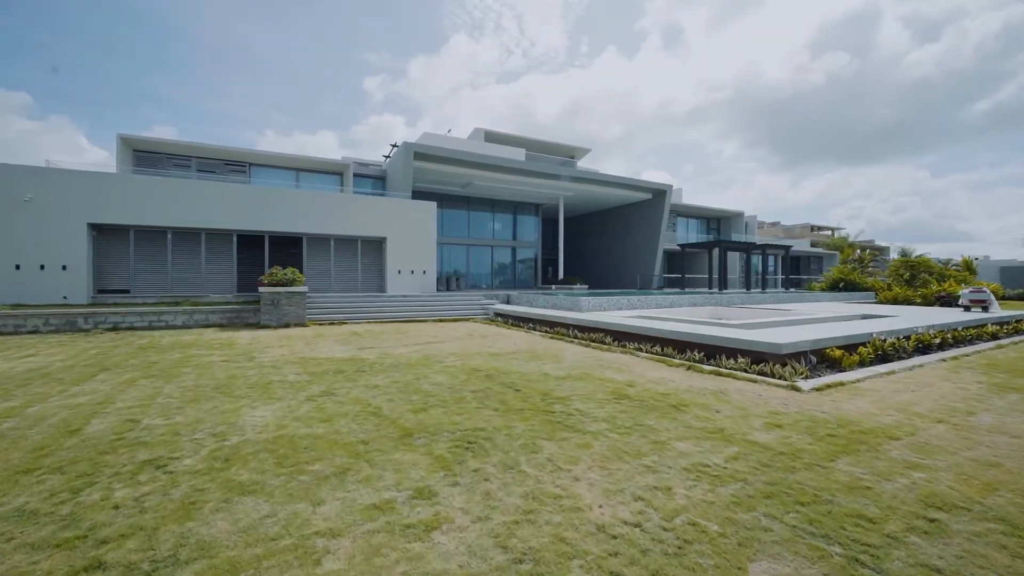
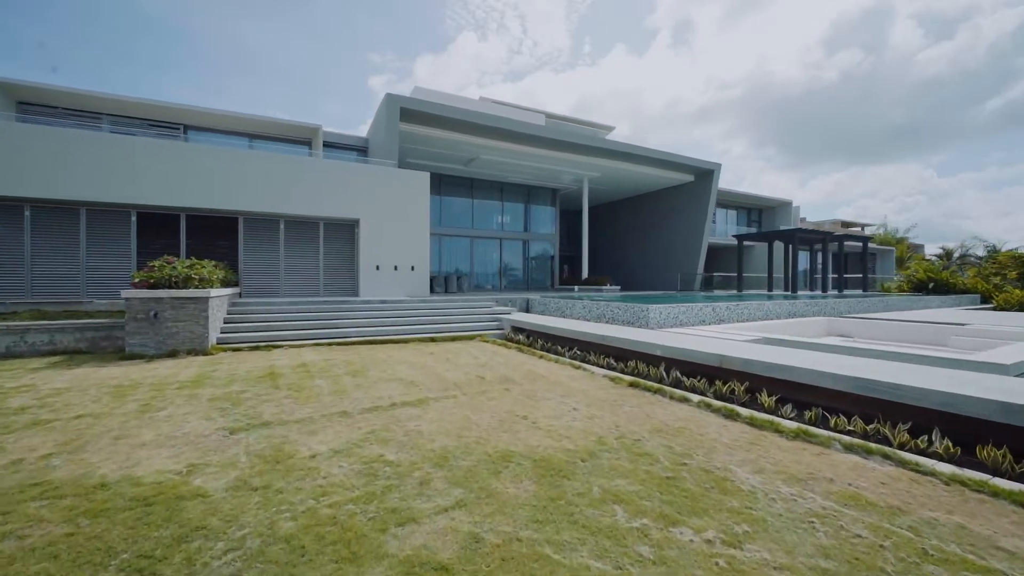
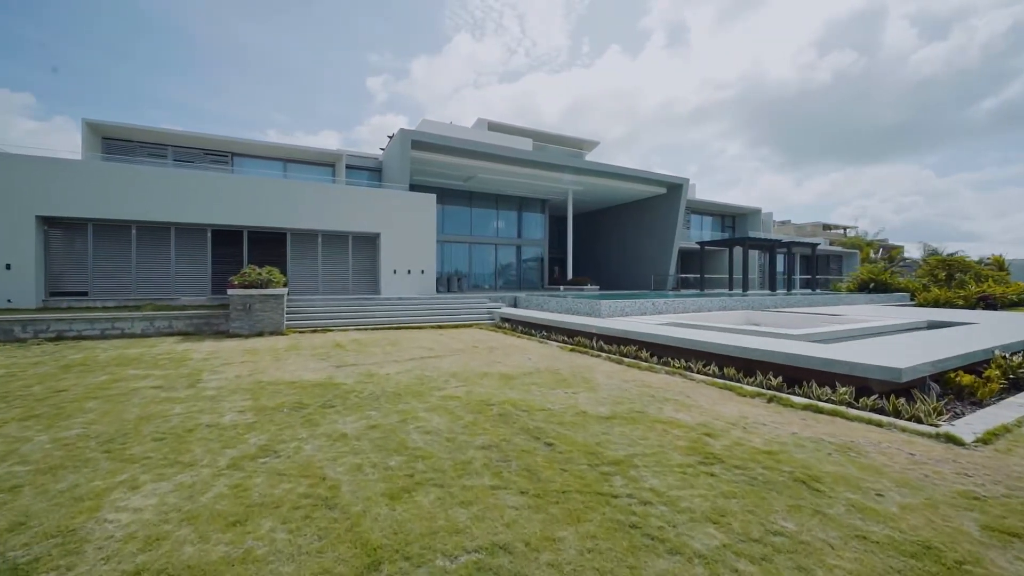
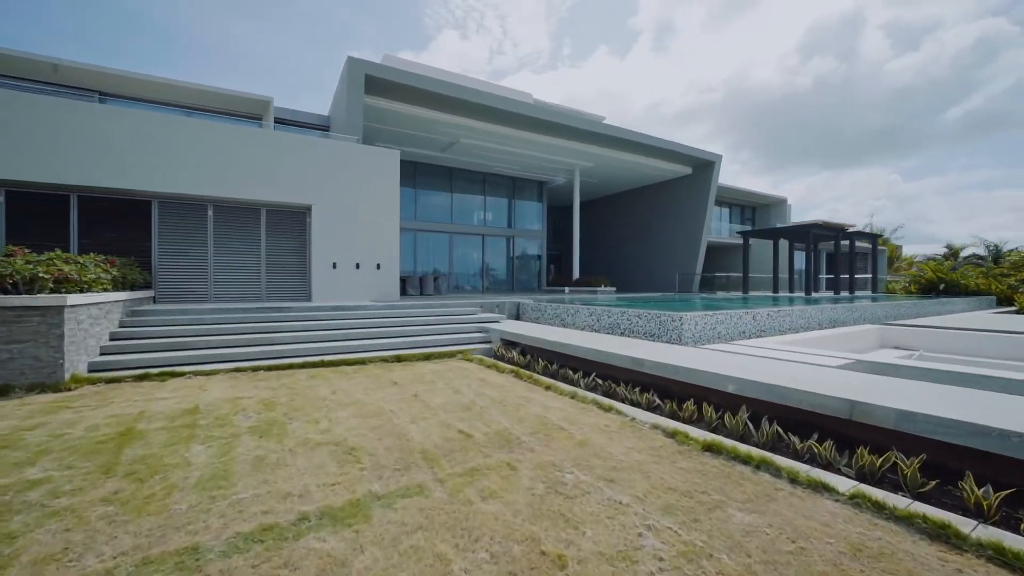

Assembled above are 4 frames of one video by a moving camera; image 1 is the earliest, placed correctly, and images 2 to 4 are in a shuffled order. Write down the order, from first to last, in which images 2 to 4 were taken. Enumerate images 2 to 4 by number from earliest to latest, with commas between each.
3, 2, 4
